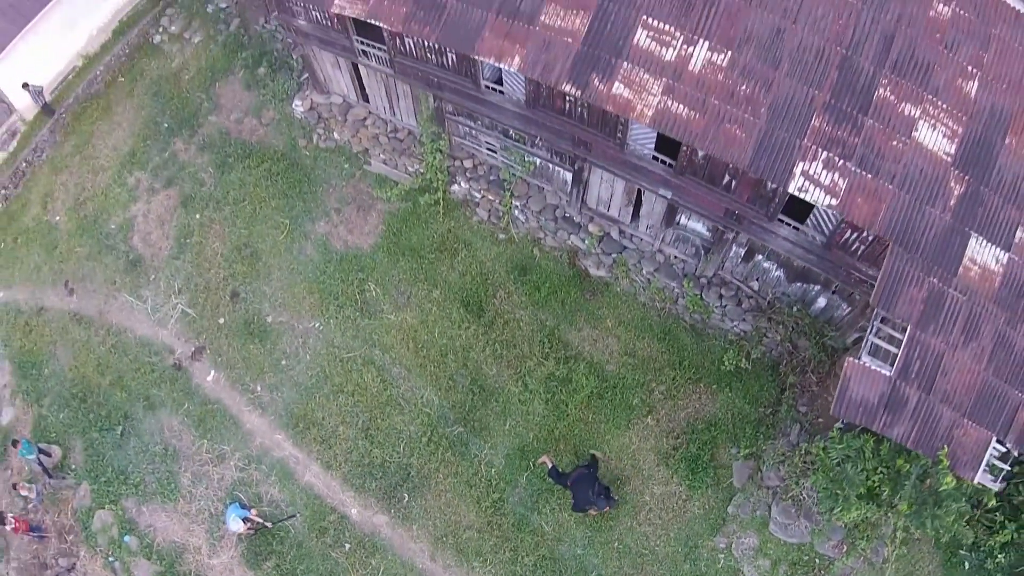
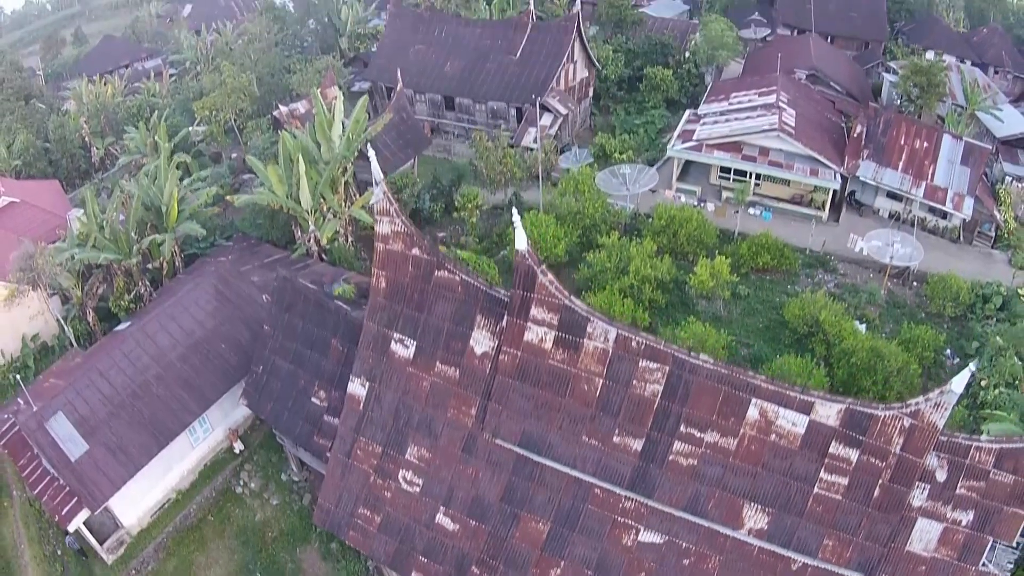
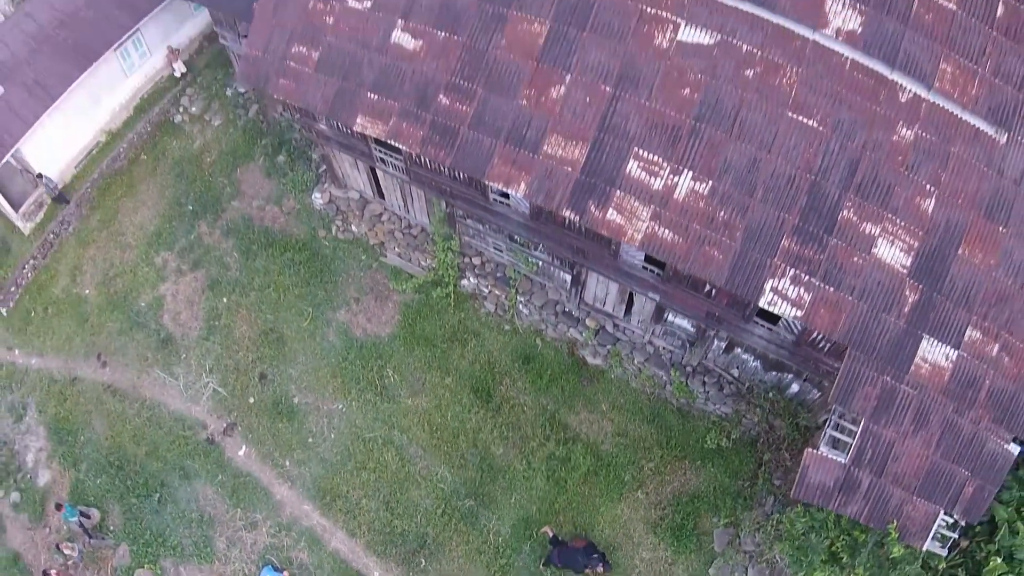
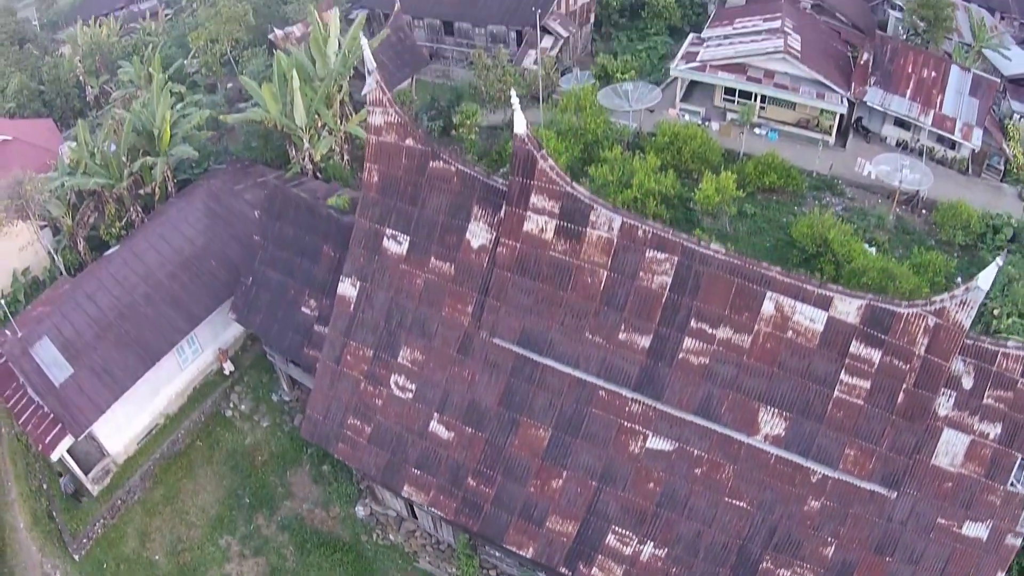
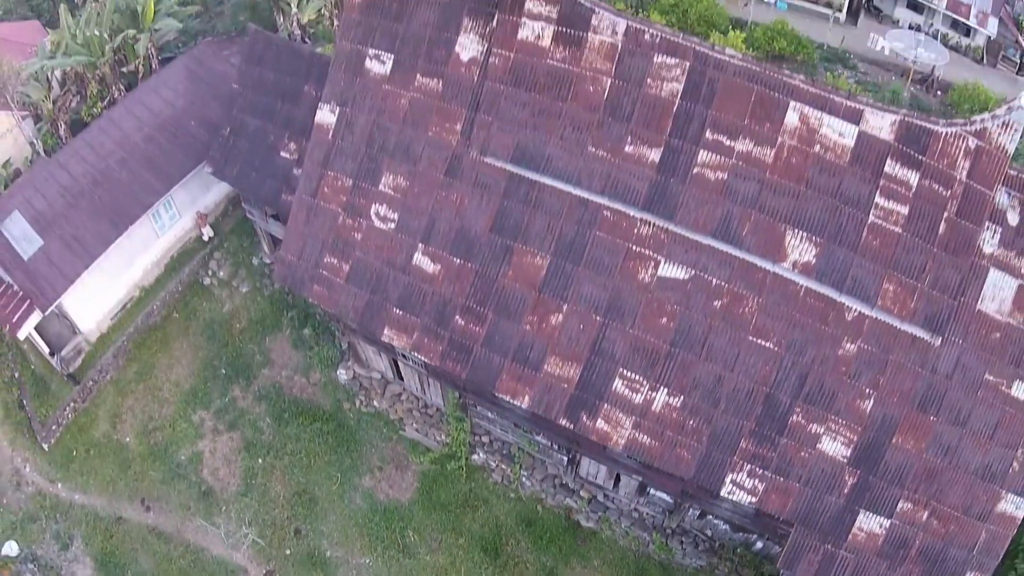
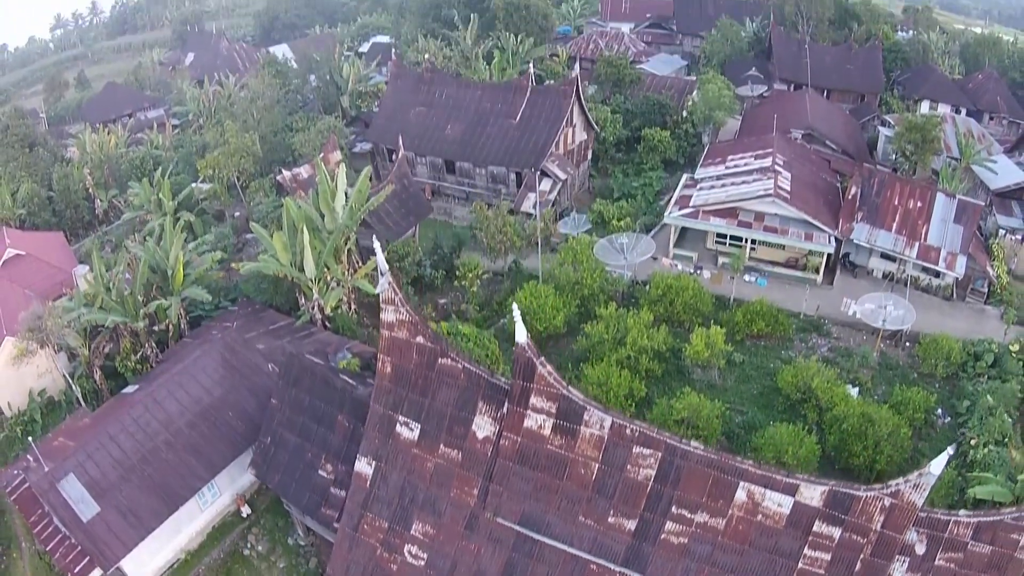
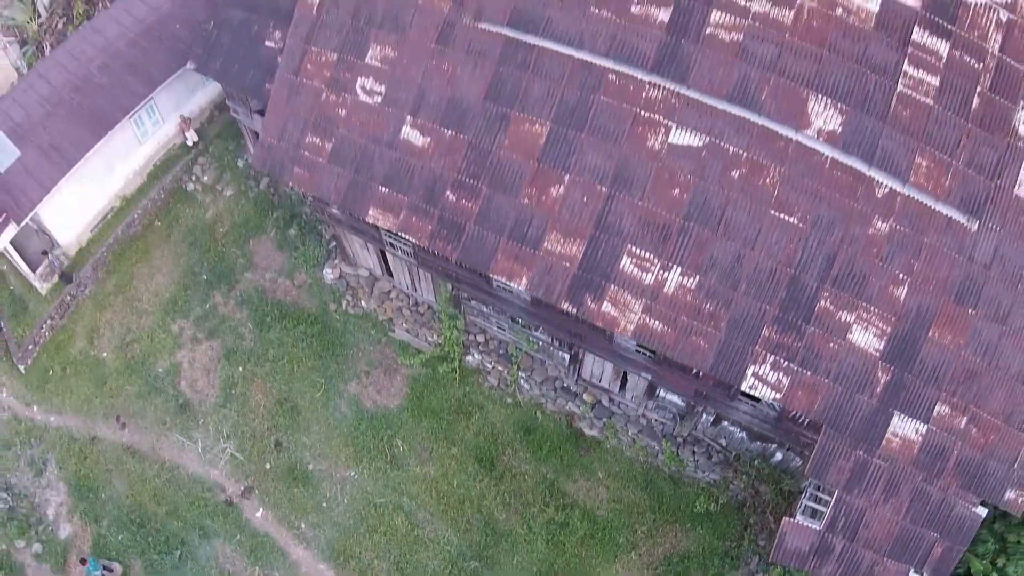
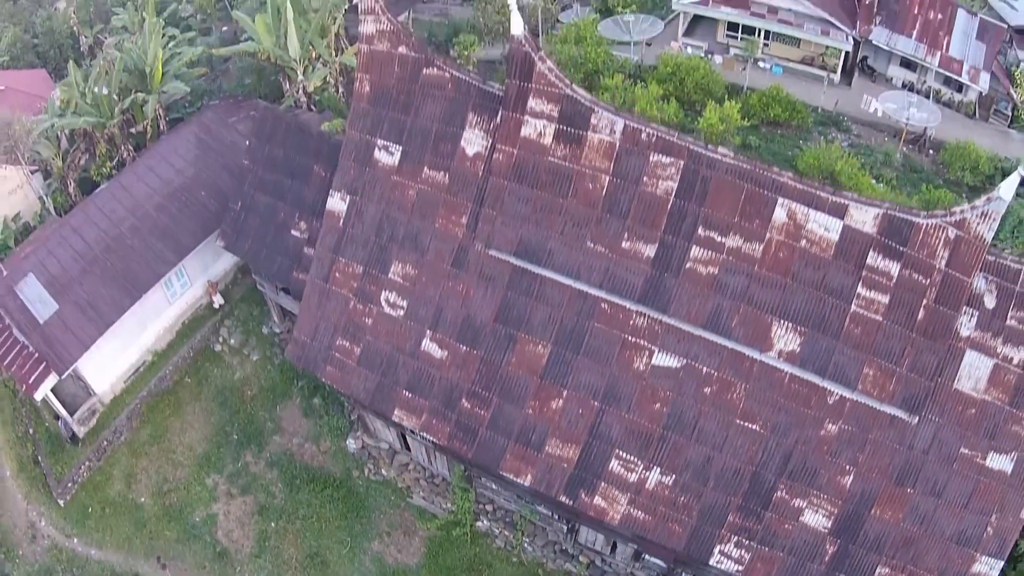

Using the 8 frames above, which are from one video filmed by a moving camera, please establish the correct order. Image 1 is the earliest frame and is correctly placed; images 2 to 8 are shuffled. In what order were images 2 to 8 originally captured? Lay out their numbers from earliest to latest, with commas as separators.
3, 7, 5, 8, 4, 2, 6
